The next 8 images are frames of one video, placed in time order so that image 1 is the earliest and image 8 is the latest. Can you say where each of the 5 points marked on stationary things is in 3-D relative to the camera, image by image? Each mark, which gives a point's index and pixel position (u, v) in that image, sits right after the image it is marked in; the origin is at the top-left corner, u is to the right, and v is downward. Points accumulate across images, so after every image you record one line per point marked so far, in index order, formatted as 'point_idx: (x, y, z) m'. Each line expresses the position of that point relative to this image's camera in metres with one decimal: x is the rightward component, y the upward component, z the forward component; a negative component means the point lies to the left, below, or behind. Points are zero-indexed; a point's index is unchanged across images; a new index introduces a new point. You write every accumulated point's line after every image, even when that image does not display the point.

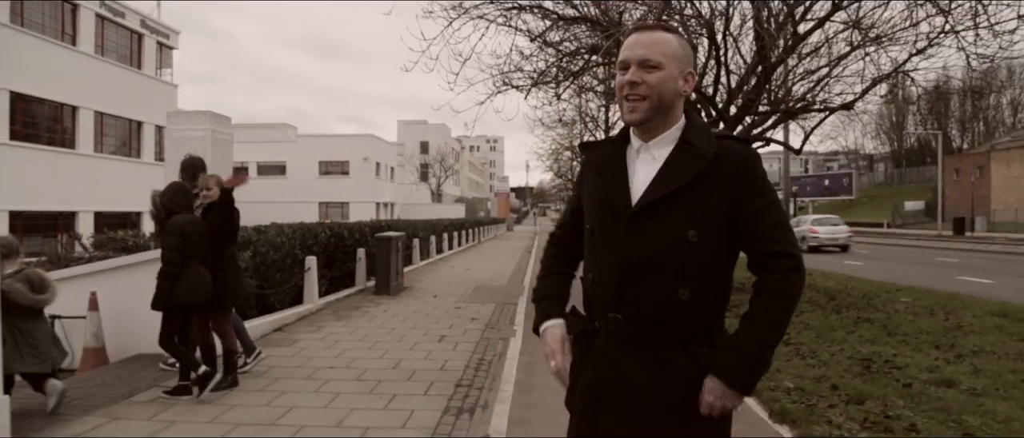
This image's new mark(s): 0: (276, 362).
0: (-2.4, -1.4, +6.7) m
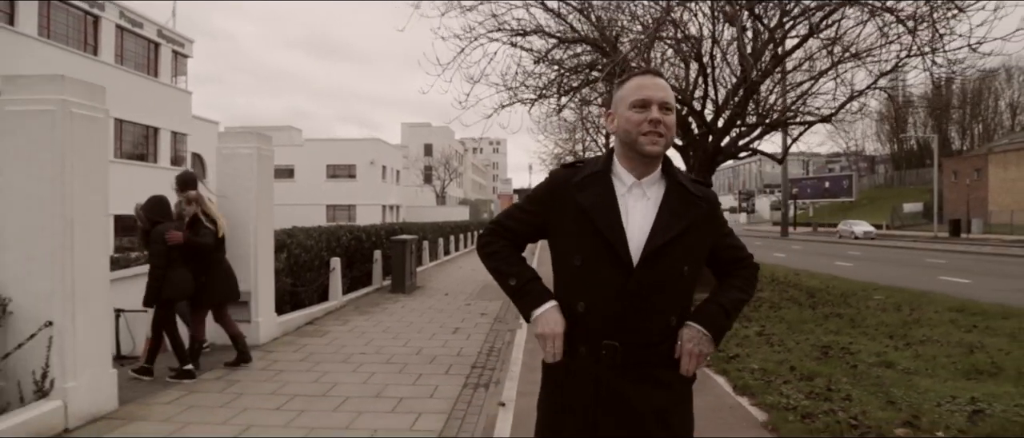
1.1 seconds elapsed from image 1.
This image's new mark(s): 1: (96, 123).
0: (-2.3, -1.5, +7.7) m
1: (-3.1, +0.7, +5.0) m
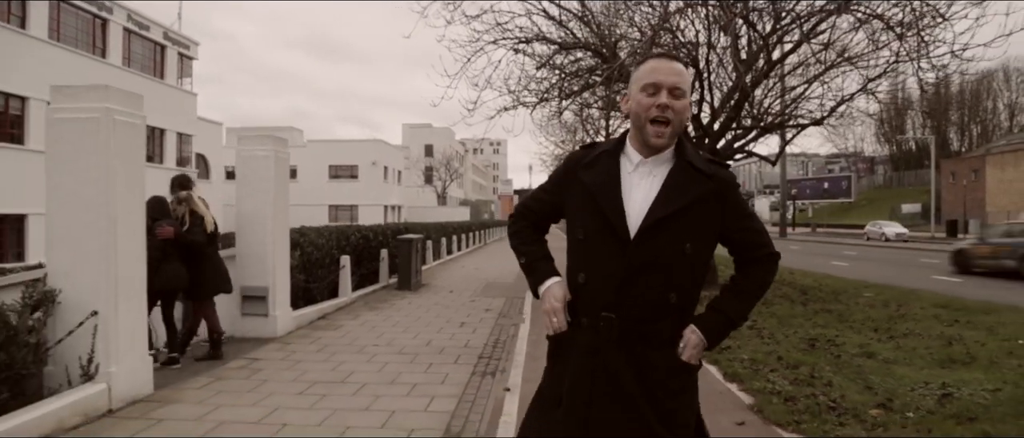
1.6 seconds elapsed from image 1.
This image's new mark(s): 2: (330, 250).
0: (-2.2, -1.5, +8.1) m
1: (-3.1, +0.7, +5.5) m
2: (-3.0, -0.5, +11.0) m
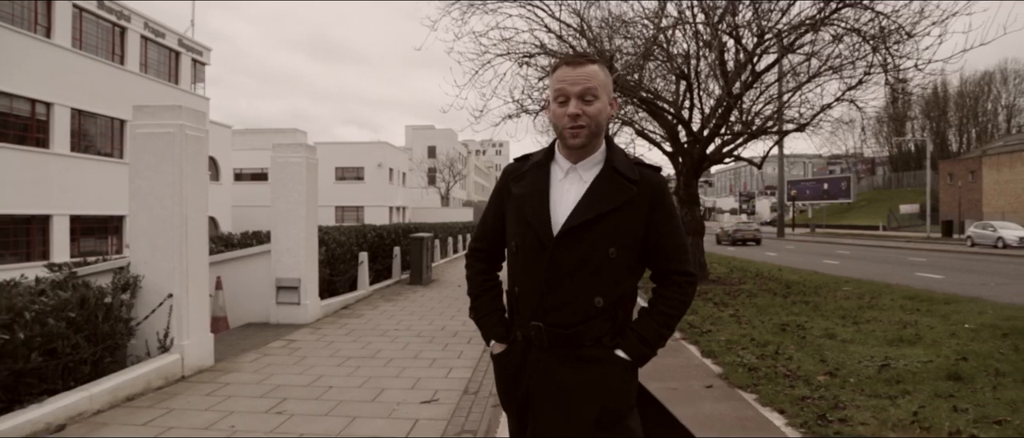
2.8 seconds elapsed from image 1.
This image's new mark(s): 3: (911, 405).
0: (-2.2, -1.5, +9.1) m
1: (-3.0, +0.7, +6.5) m
2: (-2.9, -0.5, +12.0) m
3: (+3.0, -1.4, +5.0) m
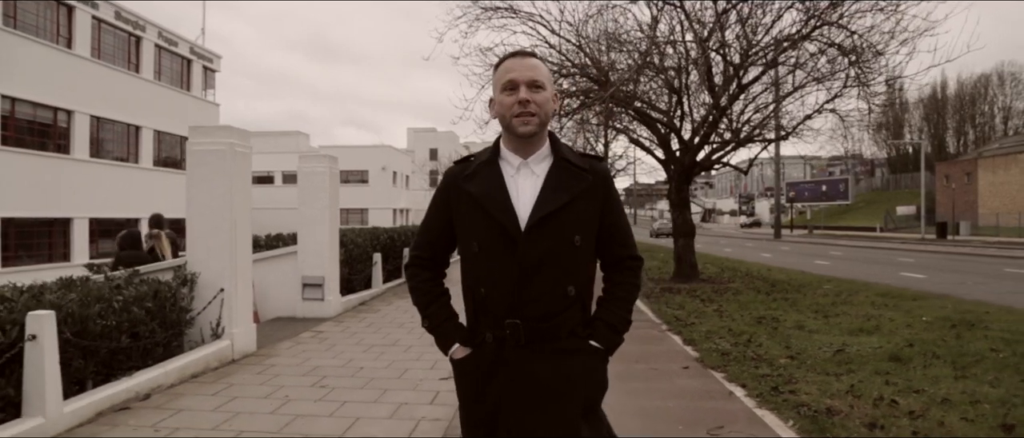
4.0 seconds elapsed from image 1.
0: (-2.1, -1.5, +10.1) m
1: (-3.0, +0.7, +7.5) m
2: (-2.8, -0.6, +13.0) m
3: (+3.0, -1.4, +5.9) m
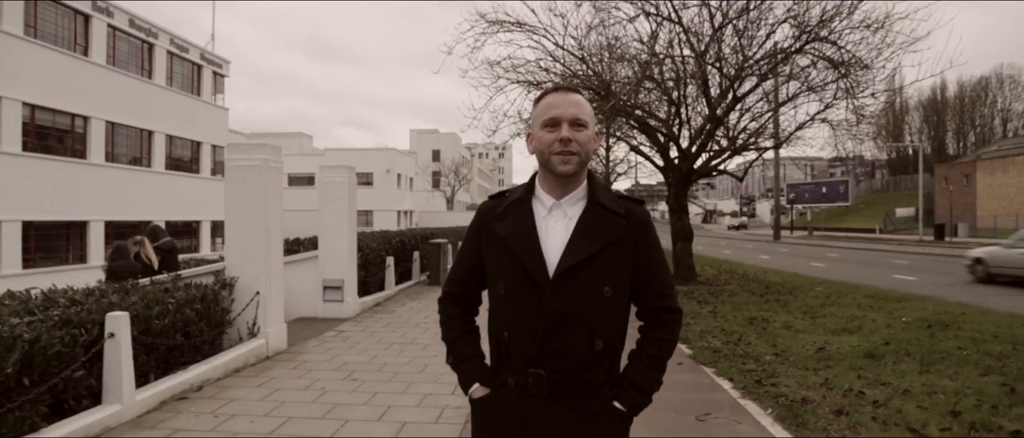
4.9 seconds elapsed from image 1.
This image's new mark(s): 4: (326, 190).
0: (-2.0, -1.6, +10.8) m
1: (-2.9, +0.6, +8.2) m
2: (-2.7, -0.7, +13.7) m
3: (+3.1, -1.5, +6.6) m
4: (-3.1, +0.5, +11.2) m
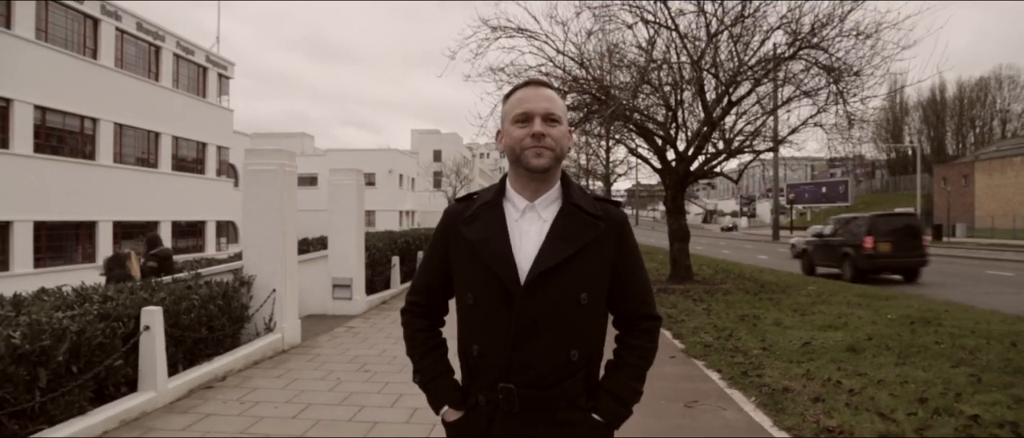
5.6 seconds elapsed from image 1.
0: (-2.0, -1.7, +11.3) m
1: (-2.8, +0.6, +8.6) m
2: (-2.7, -0.7, +14.1) m
3: (+3.2, -1.6, +7.1) m
4: (-3.1, +0.5, +11.6) m
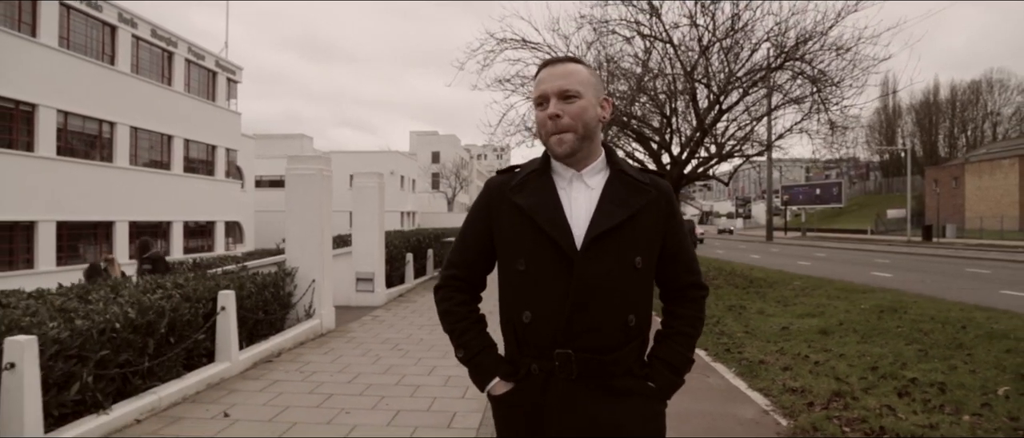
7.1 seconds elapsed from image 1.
0: (-1.8, -1.6, +12.3) m
1: (-2.7, +0.6, +9.7) m
2: (-2.5, -0.7, +15.2) m
3: (+3.3, -1.5, +8.2) m
4: (-2.9, +0.5, +12.7) m
